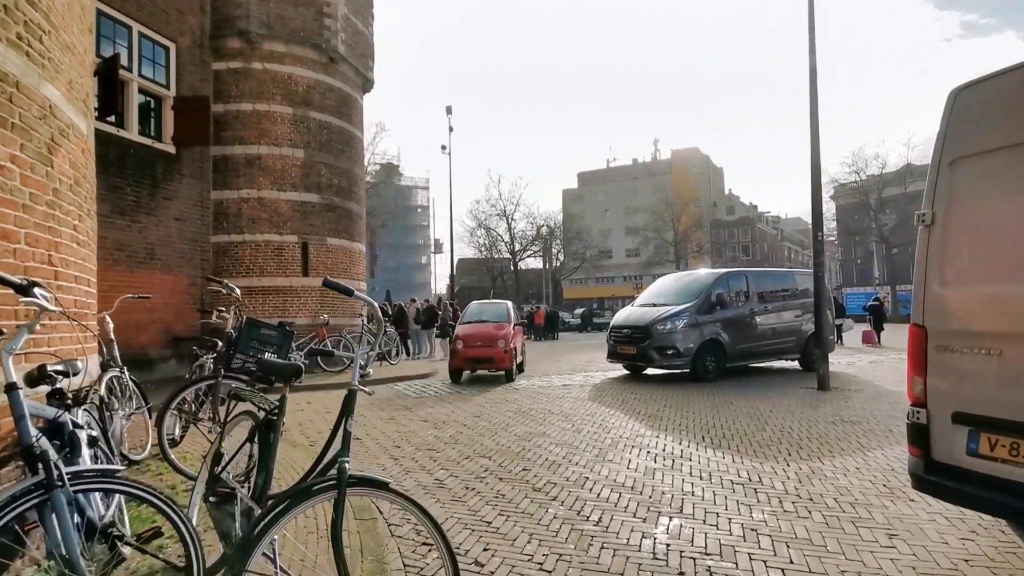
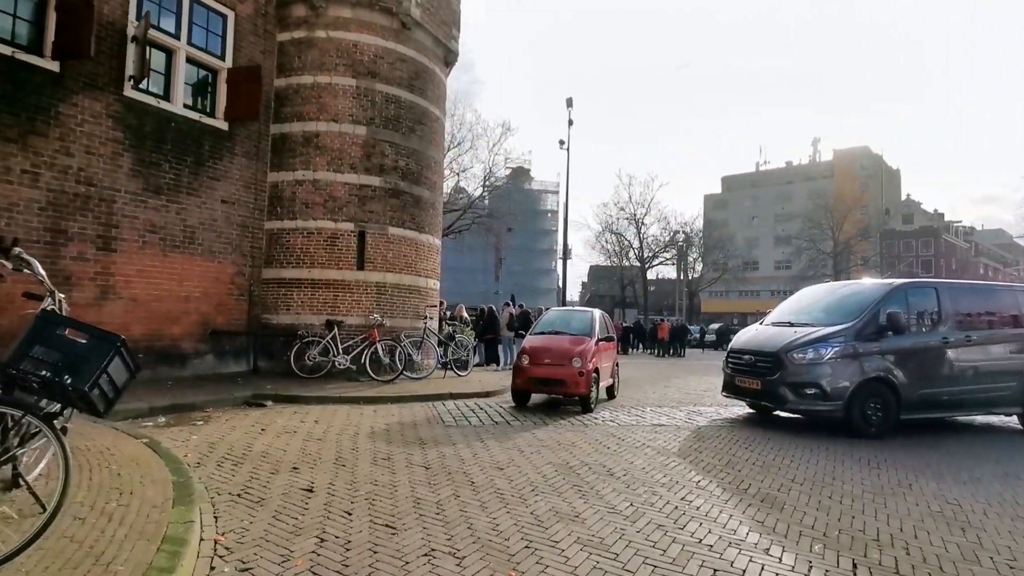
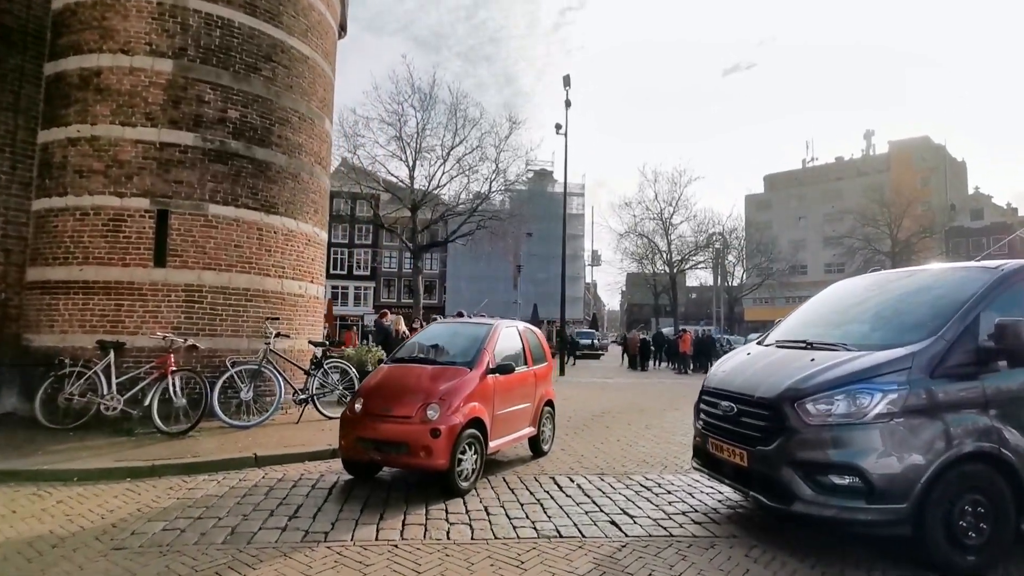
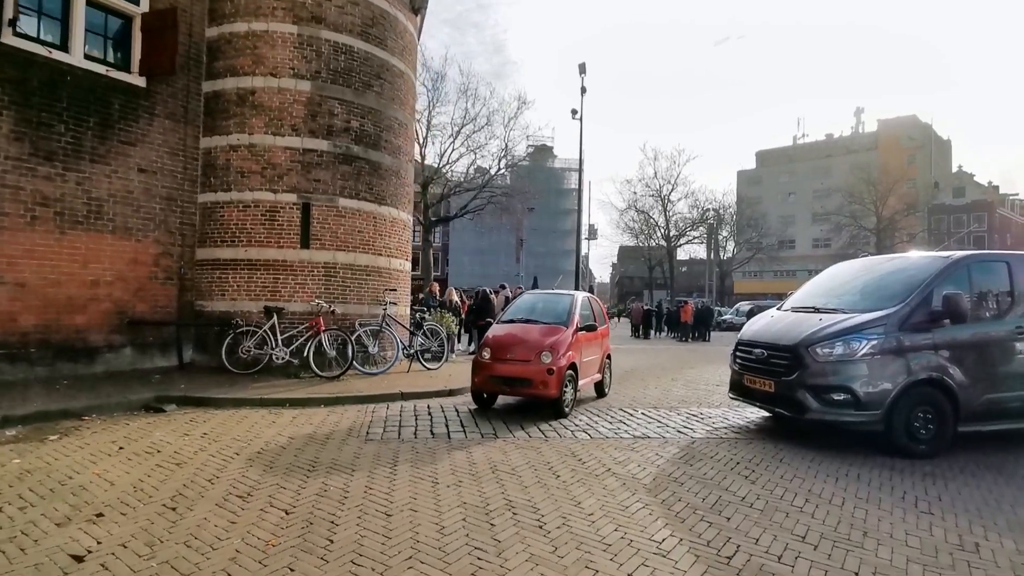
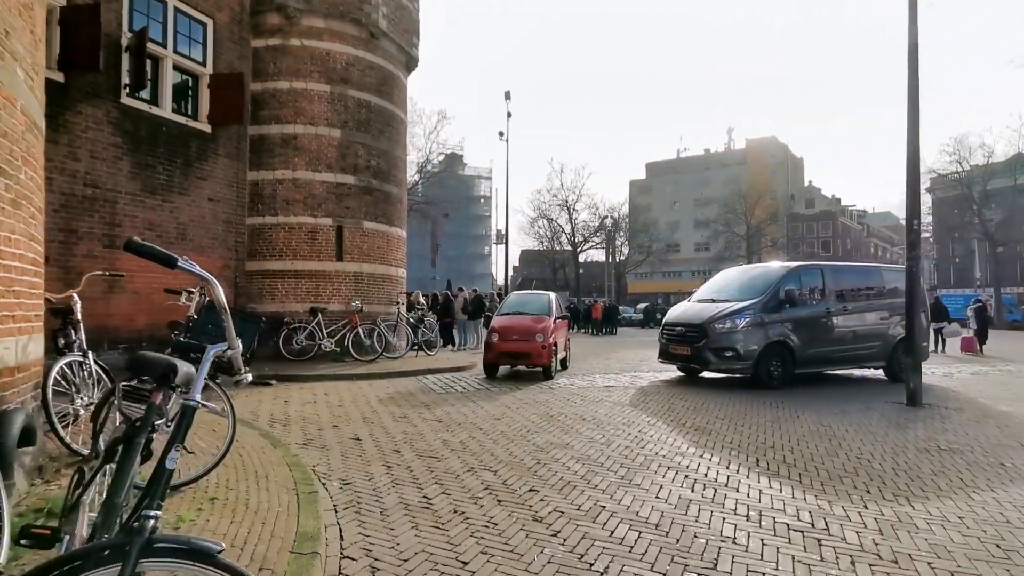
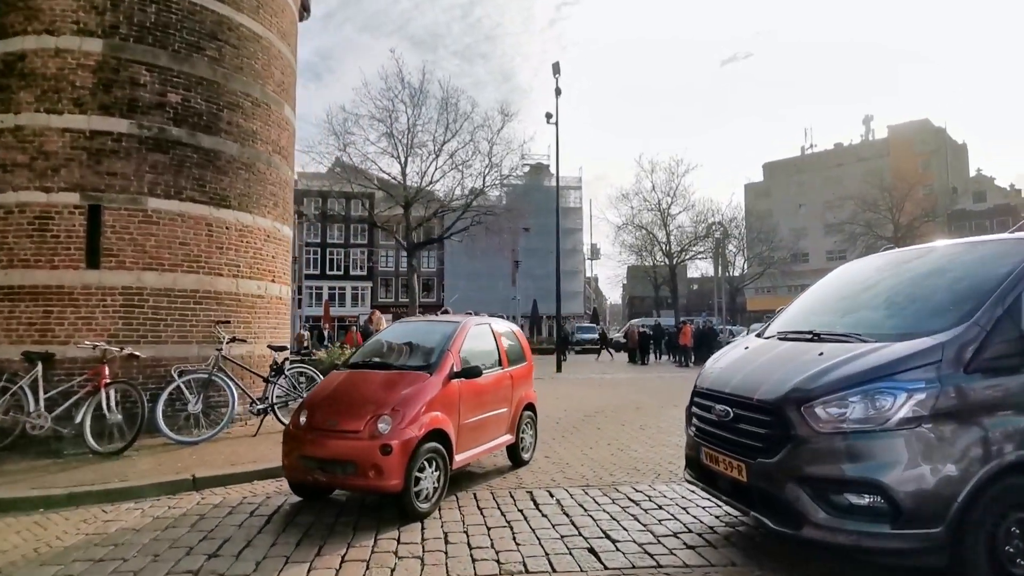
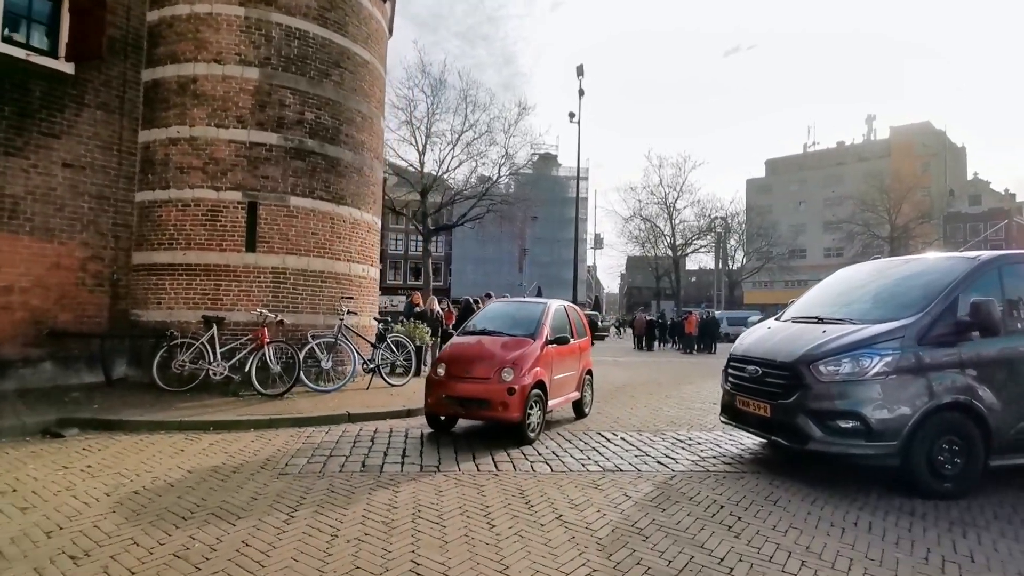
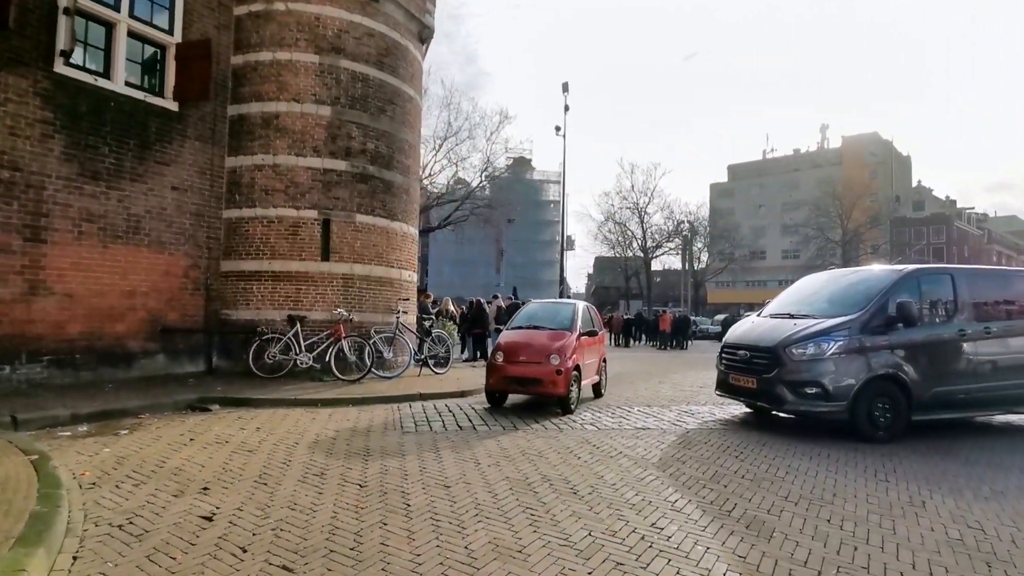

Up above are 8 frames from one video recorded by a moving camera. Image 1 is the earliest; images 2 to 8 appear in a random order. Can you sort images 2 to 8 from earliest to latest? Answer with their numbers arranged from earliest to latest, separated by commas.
5, 2, 8, 4, 7, 3, 6
